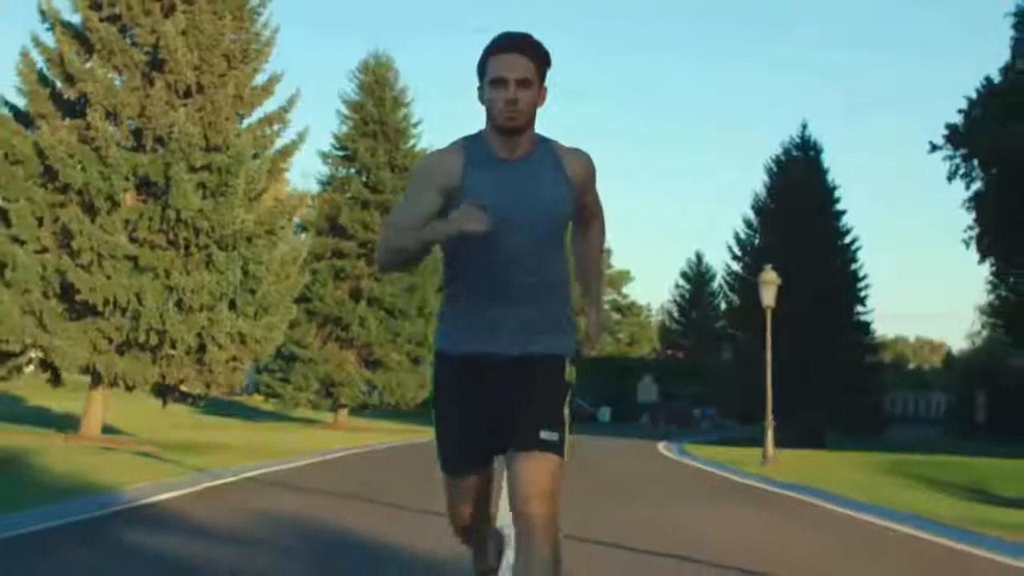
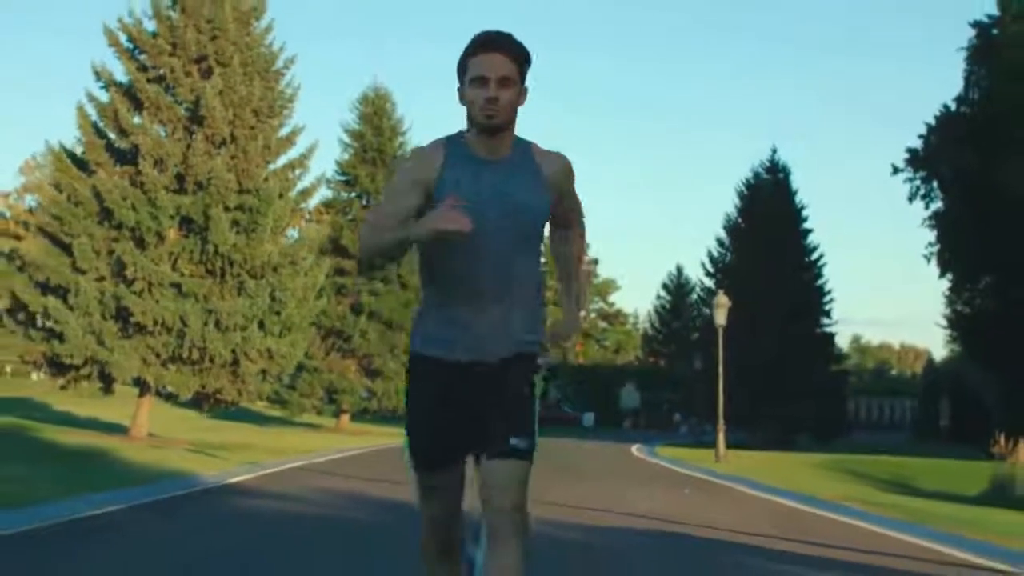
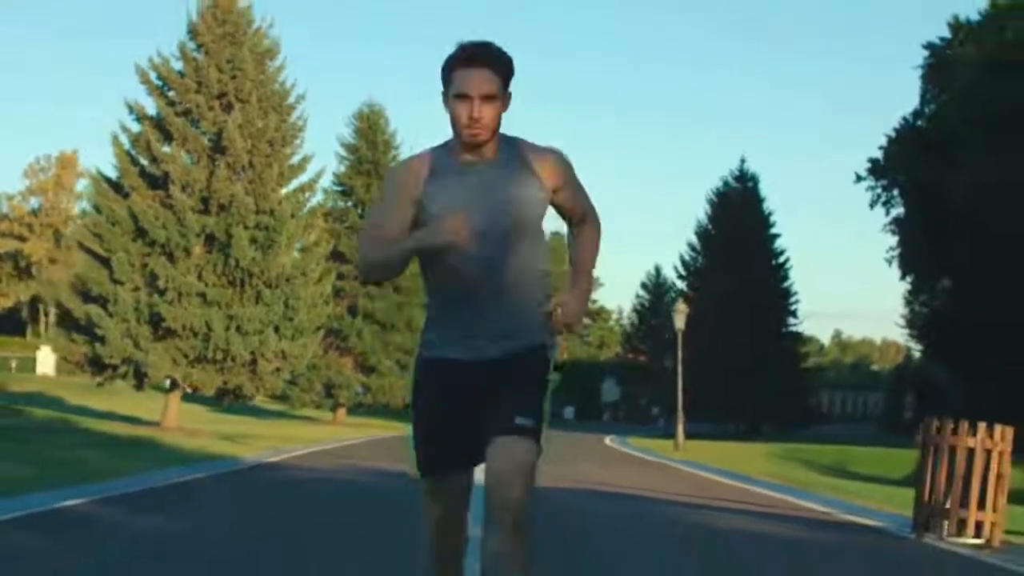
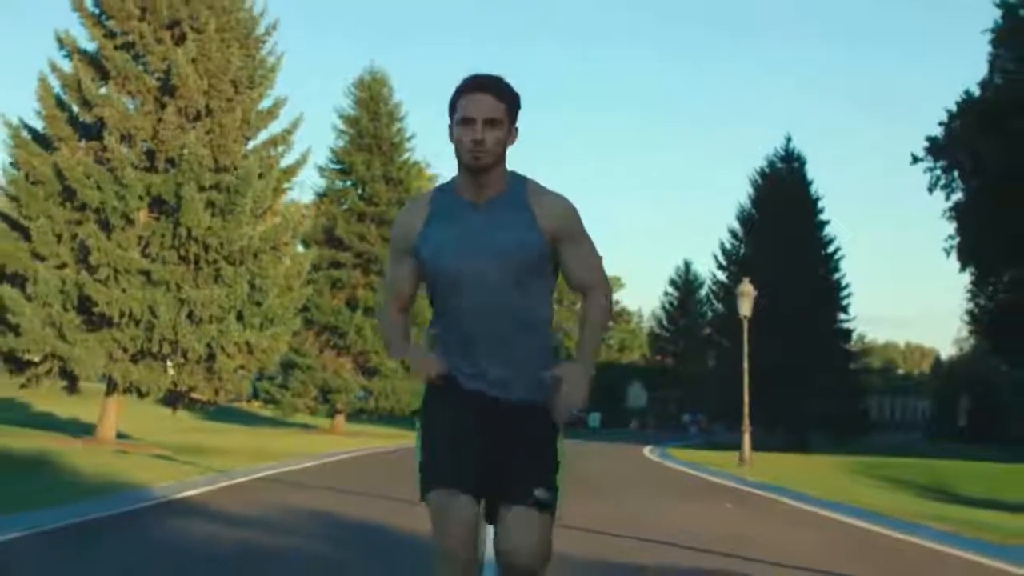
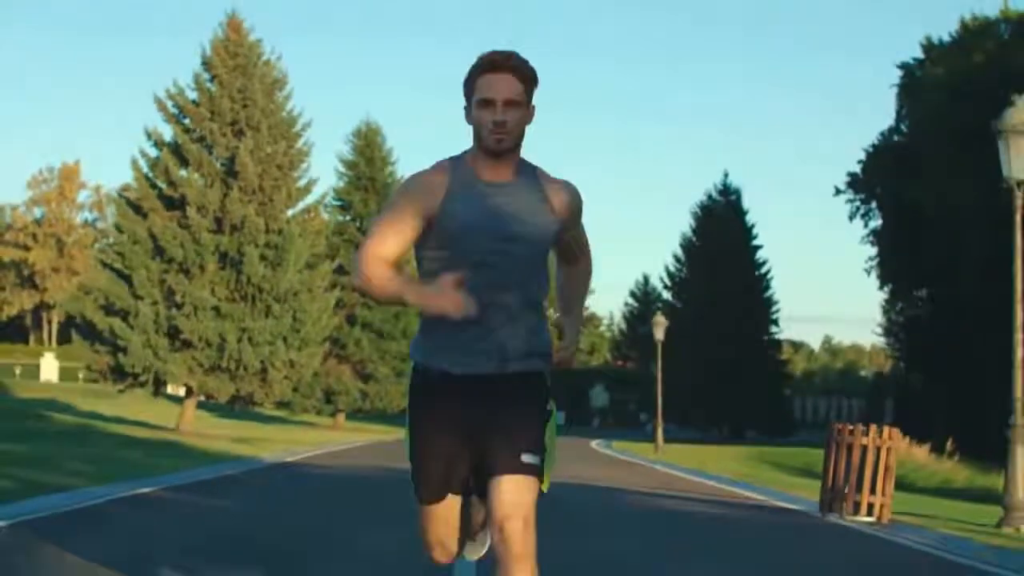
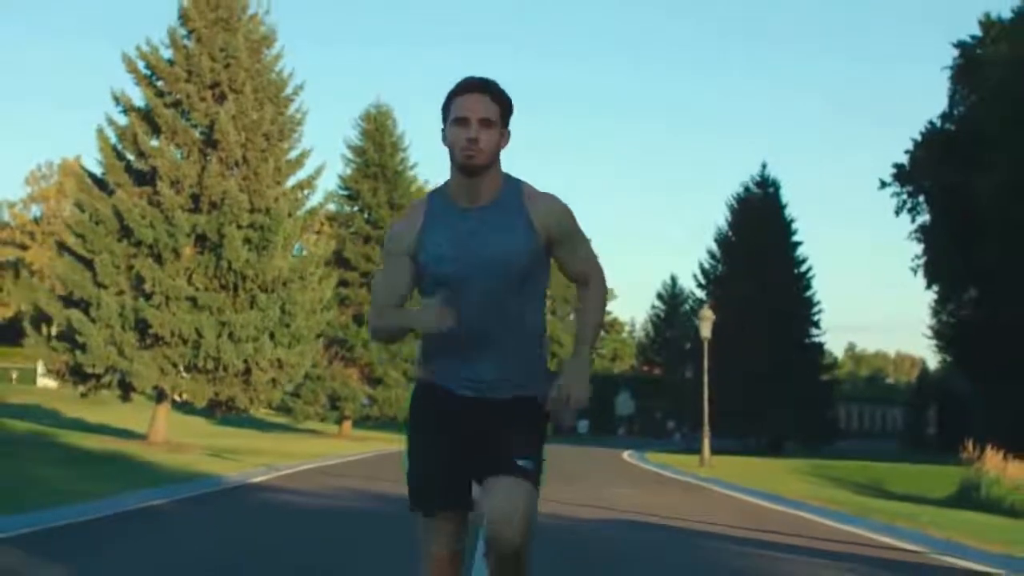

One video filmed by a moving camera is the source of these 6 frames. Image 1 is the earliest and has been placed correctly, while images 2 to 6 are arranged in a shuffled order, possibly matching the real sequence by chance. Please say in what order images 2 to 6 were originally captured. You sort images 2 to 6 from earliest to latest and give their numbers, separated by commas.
4, 2, 6, 3, 5
